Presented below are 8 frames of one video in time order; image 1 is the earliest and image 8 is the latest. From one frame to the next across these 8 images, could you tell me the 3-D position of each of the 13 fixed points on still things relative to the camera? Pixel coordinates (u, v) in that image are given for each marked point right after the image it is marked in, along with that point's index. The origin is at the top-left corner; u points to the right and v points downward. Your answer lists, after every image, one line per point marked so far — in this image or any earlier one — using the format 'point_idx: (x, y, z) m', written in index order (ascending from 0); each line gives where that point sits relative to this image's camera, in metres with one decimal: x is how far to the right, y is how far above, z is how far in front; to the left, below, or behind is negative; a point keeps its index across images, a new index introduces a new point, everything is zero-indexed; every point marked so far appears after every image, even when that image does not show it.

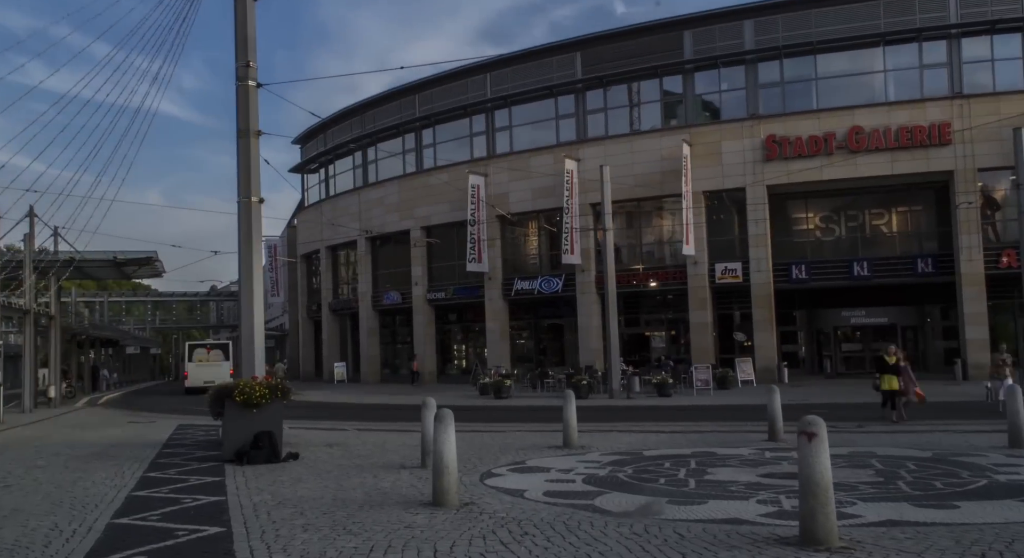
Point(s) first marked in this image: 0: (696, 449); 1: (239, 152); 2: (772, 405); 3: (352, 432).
0: (+2.8, -2.5, +13.4) m
1: (-4.3, +2.0, +14.4) m
2: (+4.1, -2.0, +14.3) m
3: (-3.1, -3.0, +17.4) m
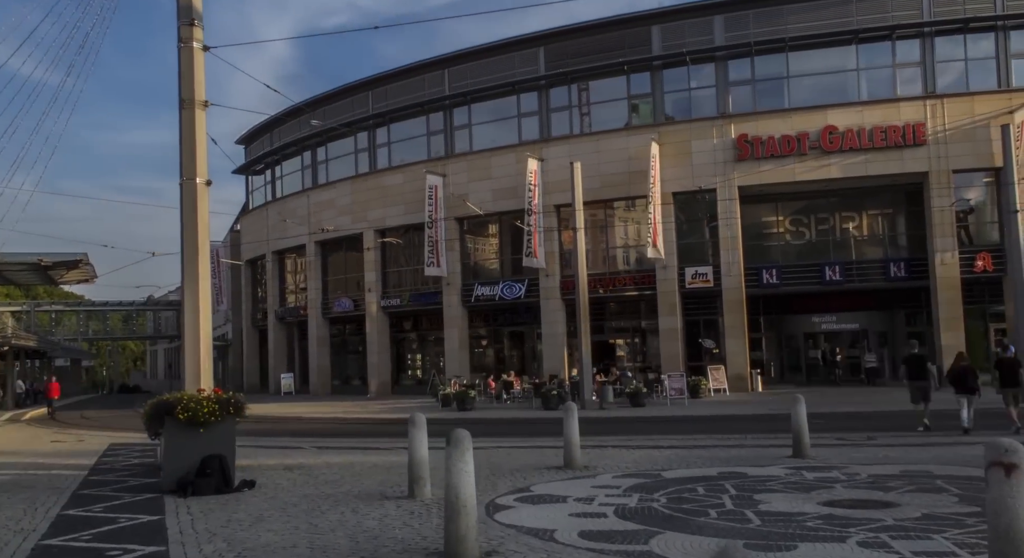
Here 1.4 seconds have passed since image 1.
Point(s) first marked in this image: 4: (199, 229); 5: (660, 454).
0: (+2.7, -2.4, +11.7) m
1: (-4.4, +2.1, +12.2) m
2: (+4.0, -1.9, +12.6) m
3: (-3.4, -3.0, +15.3) m
4: (-4.1, +0.7, +12.0) m
5: (+2.2, -2.7, +13.8) m
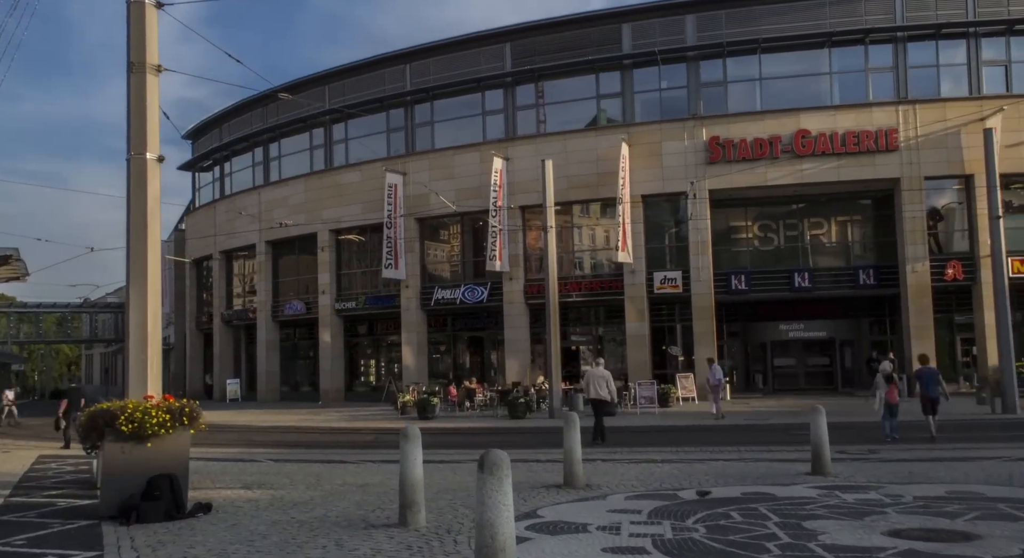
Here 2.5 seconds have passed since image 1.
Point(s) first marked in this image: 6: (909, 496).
0: (+2.7, -2.4, +10.4) m
1: (-4.5, +2.2, +10.6) m
2: (+3.9, -1.9, +11.5) m
3: (-3.6, -2.9, +13.7) m
4: (-4.2, +0.8, +10.4) m
5: (+2.1, -2.6, +12.5) m
6: (+4.1, -2.2, +9.3) m
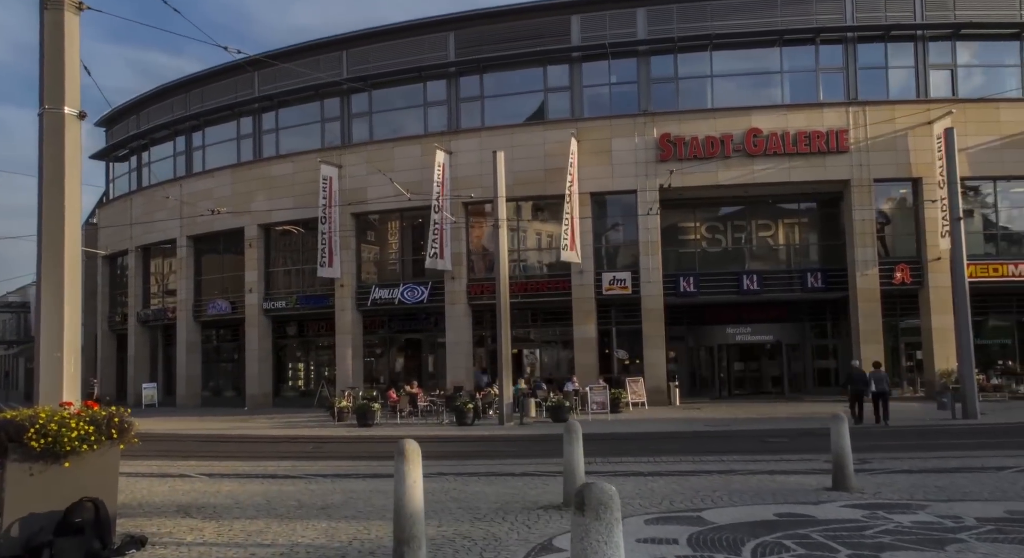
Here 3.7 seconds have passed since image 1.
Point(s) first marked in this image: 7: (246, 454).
0: (+2.6, -2.3, +9.1) m
1: (-4.5, +2.4, +8.7) m
2: (+3.7, -1.8, +10.3) m
3: (-4.0, -2.7, +11.8) m
4: (-4.2, +1.0, +8.5) m
5: (+1.8, -2.5, +11.2) m
6: (+4.1, -2.1, +8.1) m
7: (-5.6, -3.6, +18.9) m
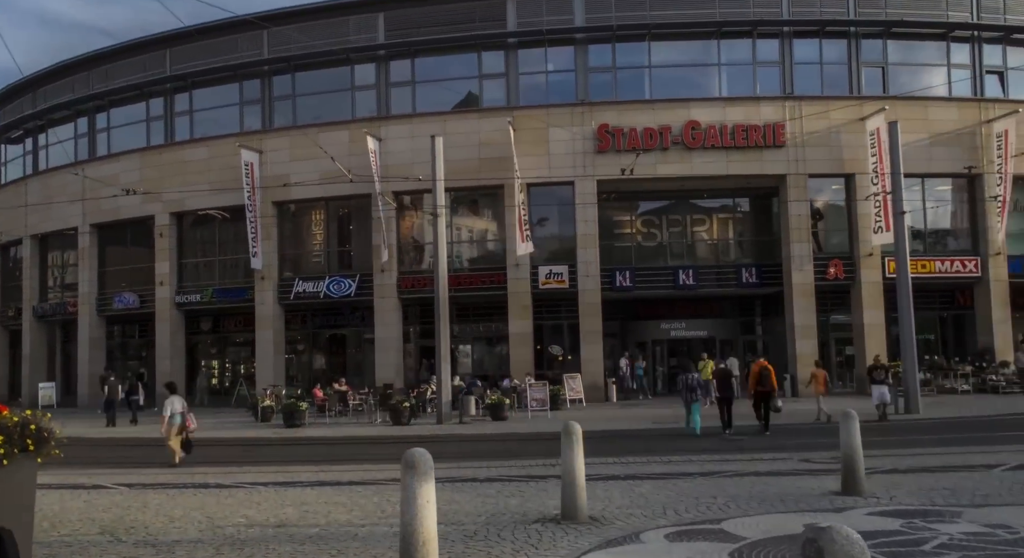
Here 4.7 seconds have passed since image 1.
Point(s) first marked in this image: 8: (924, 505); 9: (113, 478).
0: (+2.5, -2.1, +8.2) m
1: (-4.5, +2.6, +7.1) m
2: (+3.5, -1.6, +9.4) m
3: (-4.3, -2.5, +10.2) m
4: (-4.2, +1.2, +6.9) m
5: (+1.5, -2.4, +10.1) m
6: (+4.1, -2.0, +7.3) m
7: (-6.6, -3.4, +17.2) m
8: (+4.0, -2.2, +8.8) m
9: (-6.0, -3.0, +13.7) m
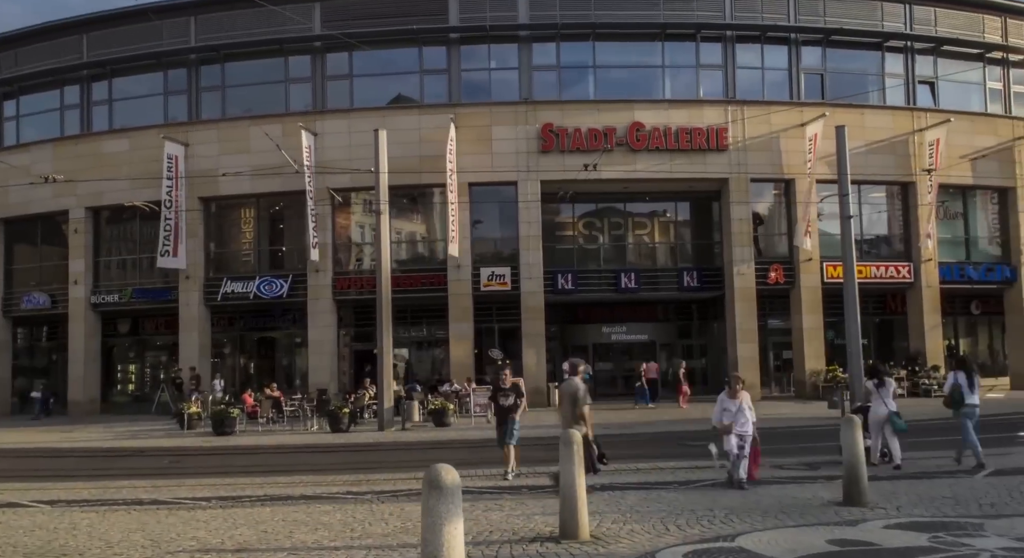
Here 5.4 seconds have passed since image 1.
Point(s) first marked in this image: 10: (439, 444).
0: (+2.5, -2.1, +7.5) m
1: (-4.4, +2.7, +5.9) m
2: (+3.3, -1.6, +8.9) m
3: (-4.5, -2.4, +9.0) m
4: (-4.1, +1.3, +5.8) m
5: (+1.3, -2.3, +9.4) m
6: (+4.1, -1.9, +6.8) m
7: (-7.4, -3.3, +15.7) m
8: (+3.8, -2.1, +8.2) m
9: (-6.6, -2.9, +12.4) m
10: (-1.5, -3.5, +19.1) m
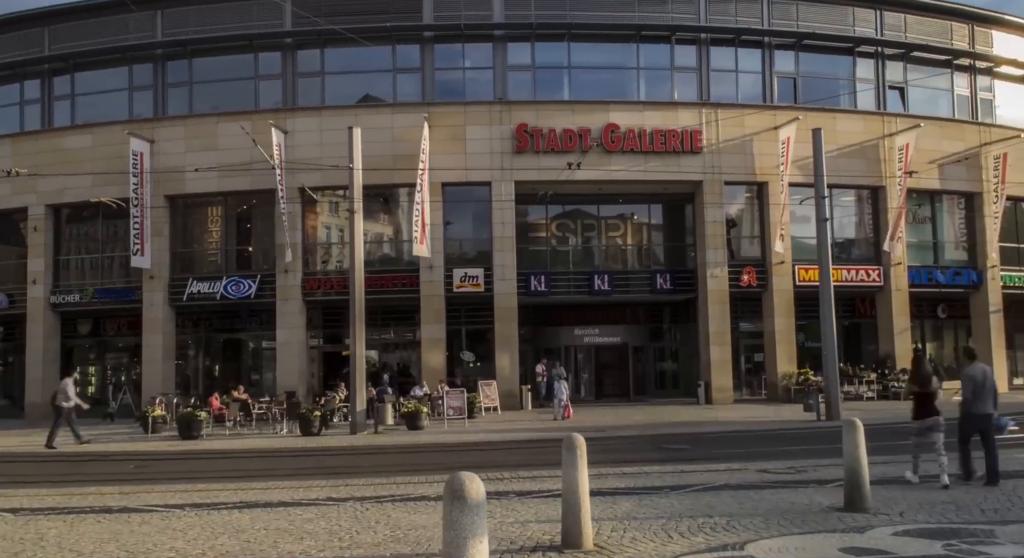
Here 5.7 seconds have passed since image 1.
0: (+2.4, -2.1, +7.3) m
1: (-4.3, +2.7, +5.4) m
2: (+3.3, -1.6, +8.7) m
3: (-4.6, -2.4, +8.5) m
4: (-4.0, +1.3, +5.3) m
5: (+1.2, -2.3, +9.1) m
6: (+4.1, -1.9, +6.6) m
7: (-7.7, -3.3, +15.1) m
8: (+3.8, -2.2, +8.1) m
9: (-6.8, -2.8, +11.8) m
10: (-2.0, -3.5, +18.7) m
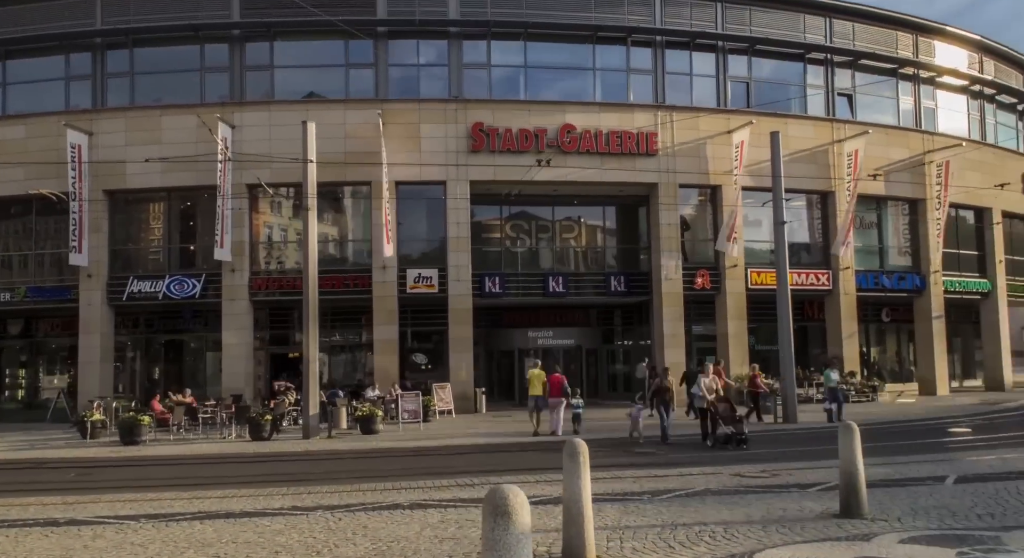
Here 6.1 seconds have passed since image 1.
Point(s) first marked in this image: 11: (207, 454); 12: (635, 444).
0: (+2.4, -2.1, +7.0) m
1: (-4.2, +2.8, +4.7) m
2: (+3.2, -1.6, +8.4) m
3: (-4.7, -2.3, +7.7) m
4: (-3.9, +1.4, +4.6) m
5: (+1.1, -2.3, +8.7) m
6: (+4.1, -1.9, +6.4) m
7: (-8.2, -3.2, +14.1) m
8: (+3.7, -2.1, +7.8) m
9: (-7.1, -2.8, +10.9) m
10: (-2.8, -3.5, +18.1) m
11: (-6.3, -3.6, +18.8) m
12: (+2.5, -3.4, +18.4) m
